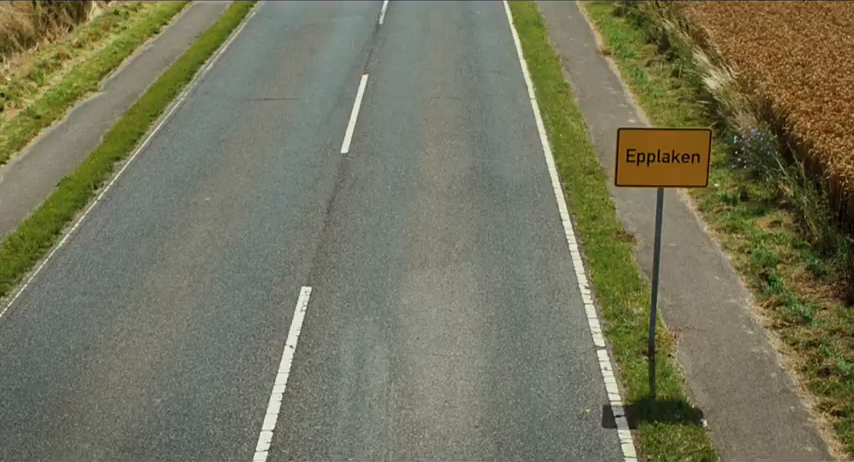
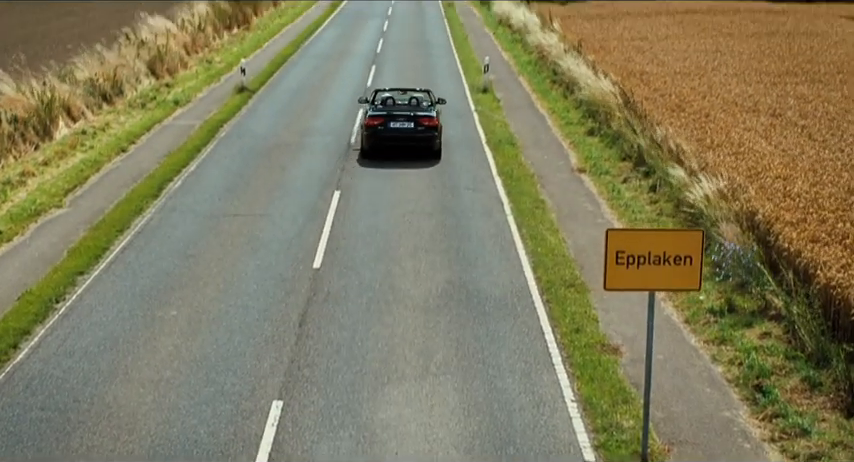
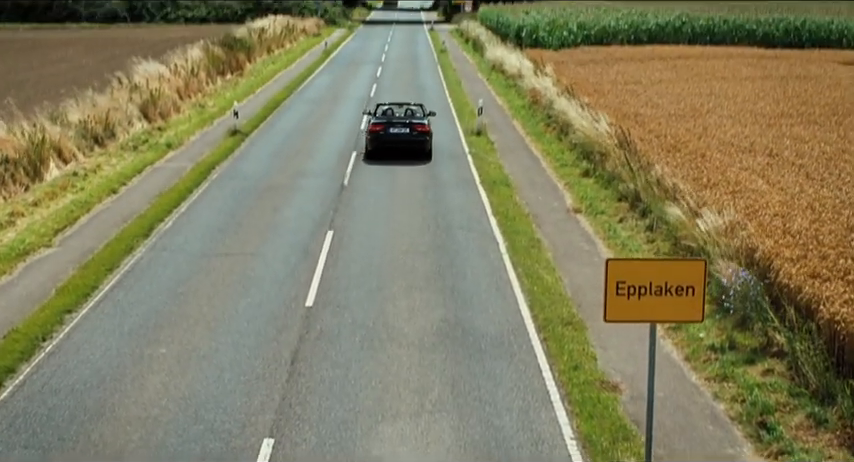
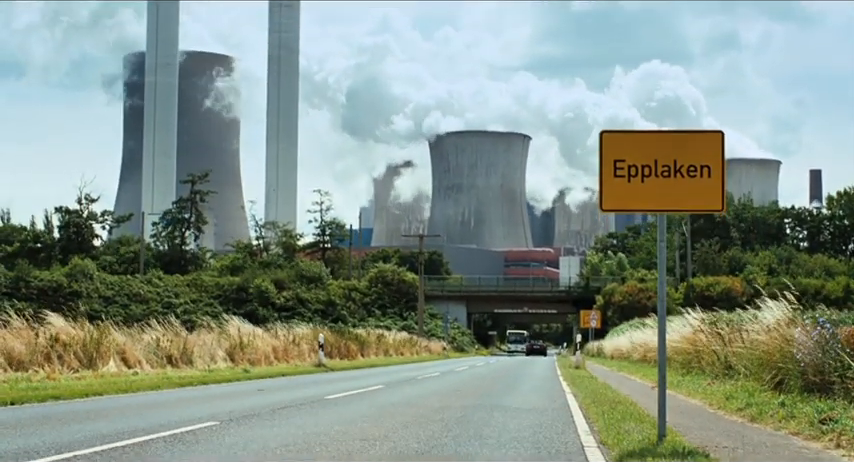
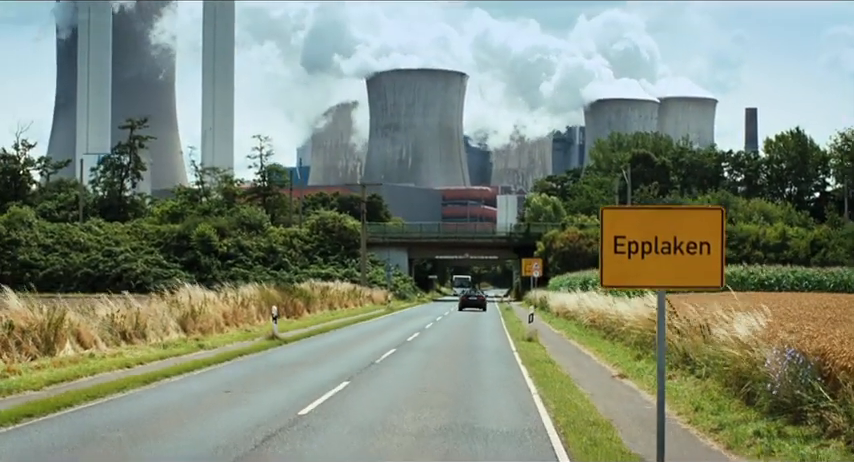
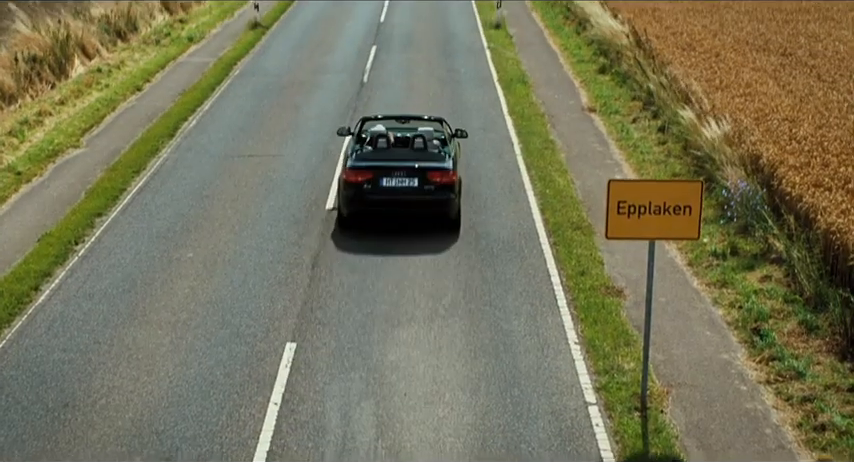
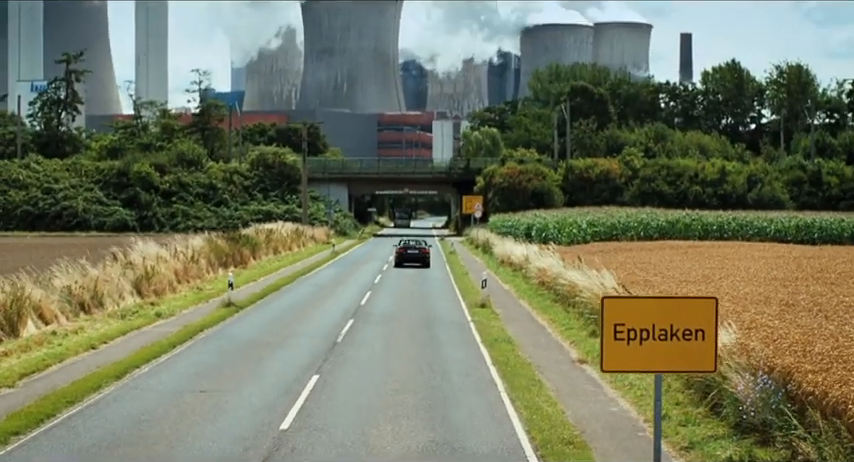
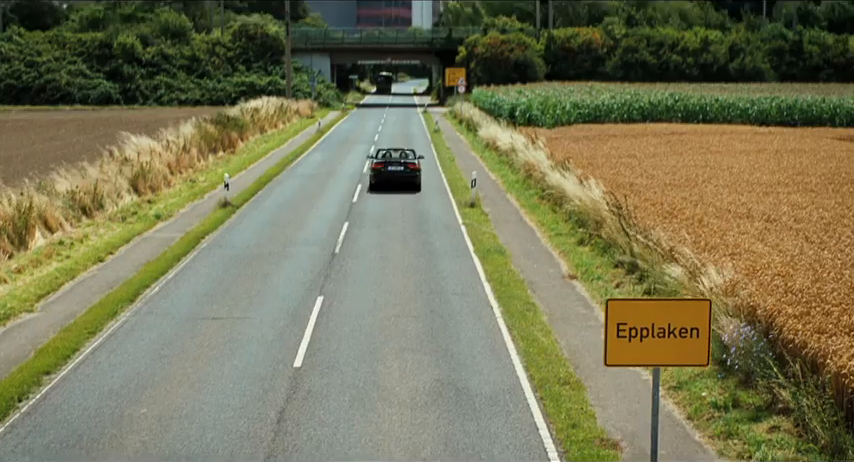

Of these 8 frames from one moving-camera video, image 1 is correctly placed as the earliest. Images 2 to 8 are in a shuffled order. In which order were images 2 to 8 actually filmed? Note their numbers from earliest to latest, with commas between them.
6, 2, 3, 8, 7, 5, 4
